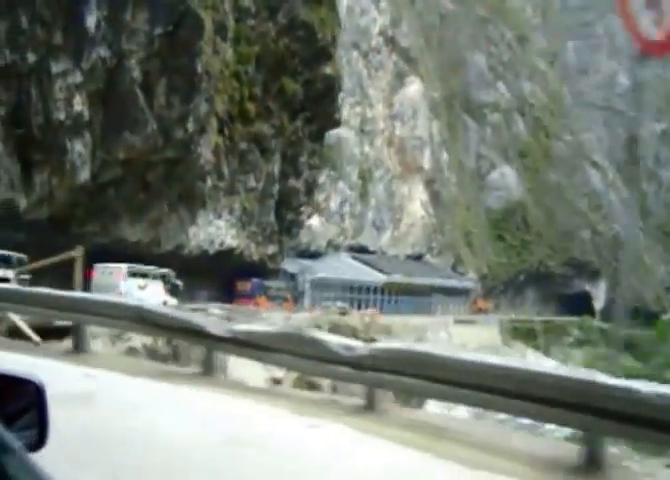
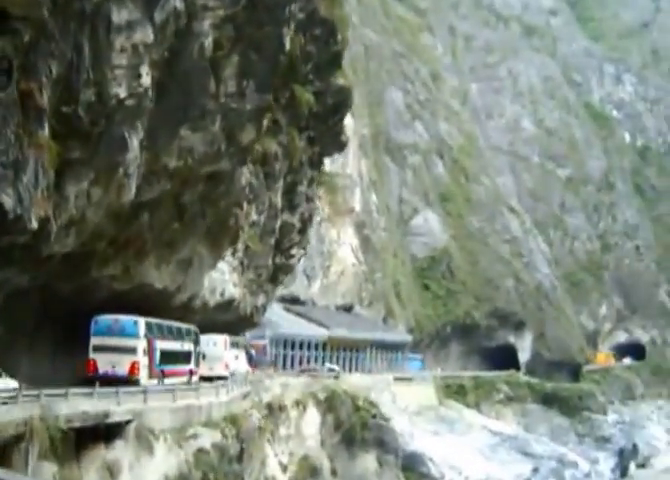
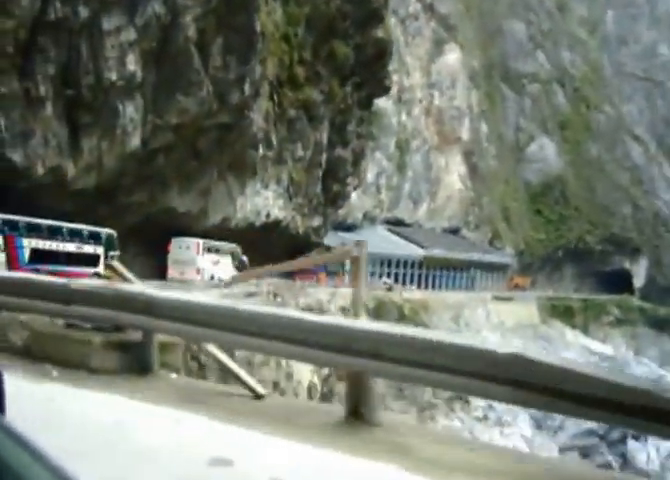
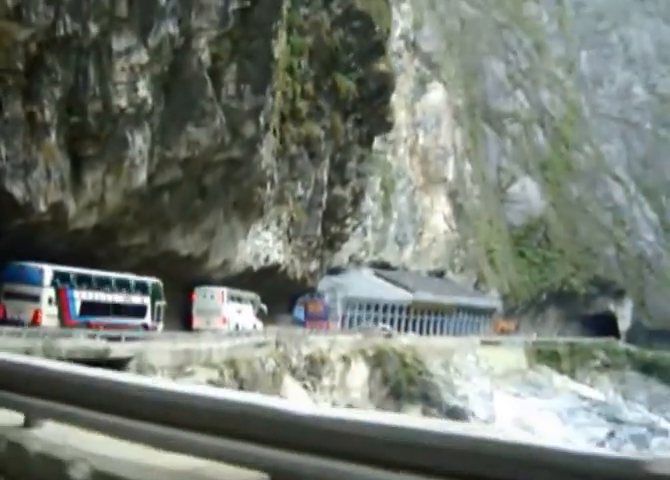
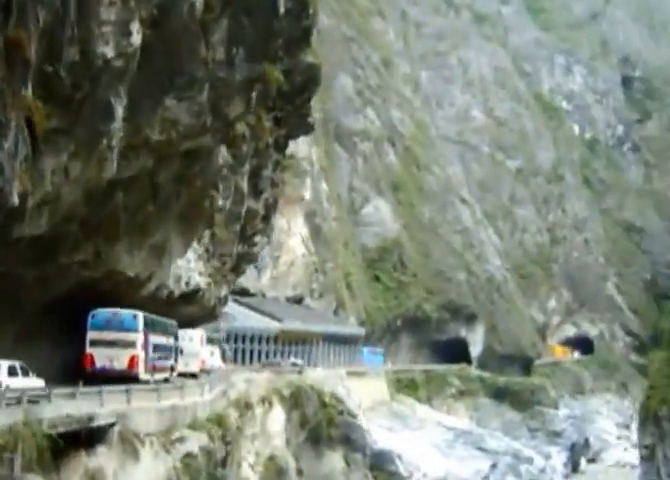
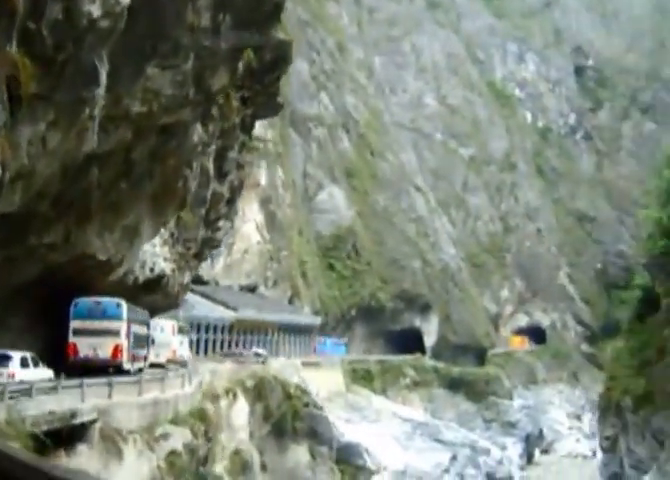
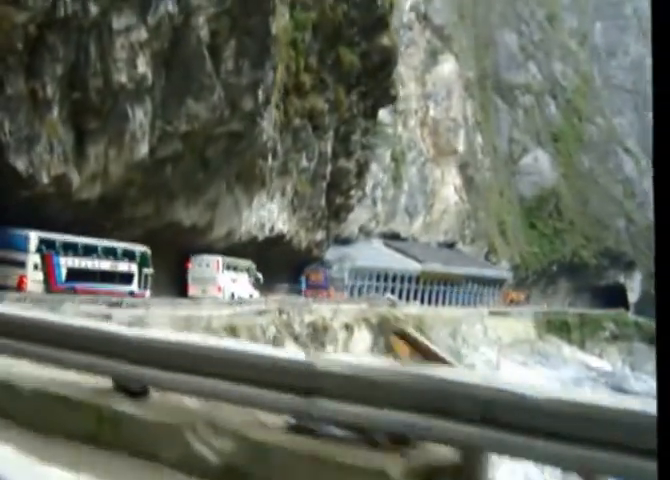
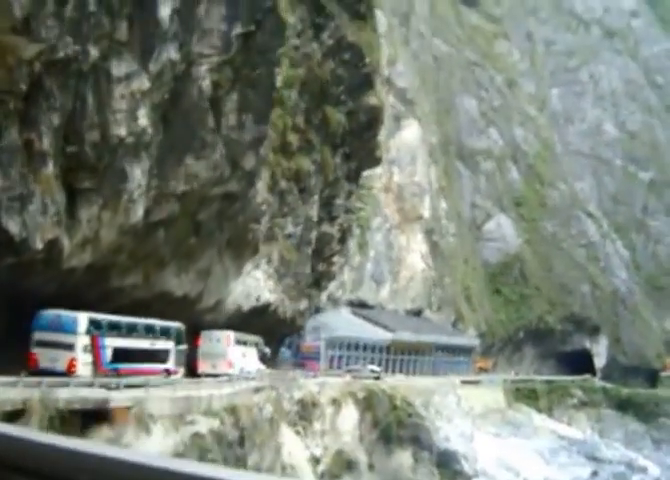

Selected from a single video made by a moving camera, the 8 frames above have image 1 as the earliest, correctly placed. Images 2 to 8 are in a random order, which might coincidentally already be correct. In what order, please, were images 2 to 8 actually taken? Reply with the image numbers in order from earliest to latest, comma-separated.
3, 7, 4, 8, 2, 5, 6
